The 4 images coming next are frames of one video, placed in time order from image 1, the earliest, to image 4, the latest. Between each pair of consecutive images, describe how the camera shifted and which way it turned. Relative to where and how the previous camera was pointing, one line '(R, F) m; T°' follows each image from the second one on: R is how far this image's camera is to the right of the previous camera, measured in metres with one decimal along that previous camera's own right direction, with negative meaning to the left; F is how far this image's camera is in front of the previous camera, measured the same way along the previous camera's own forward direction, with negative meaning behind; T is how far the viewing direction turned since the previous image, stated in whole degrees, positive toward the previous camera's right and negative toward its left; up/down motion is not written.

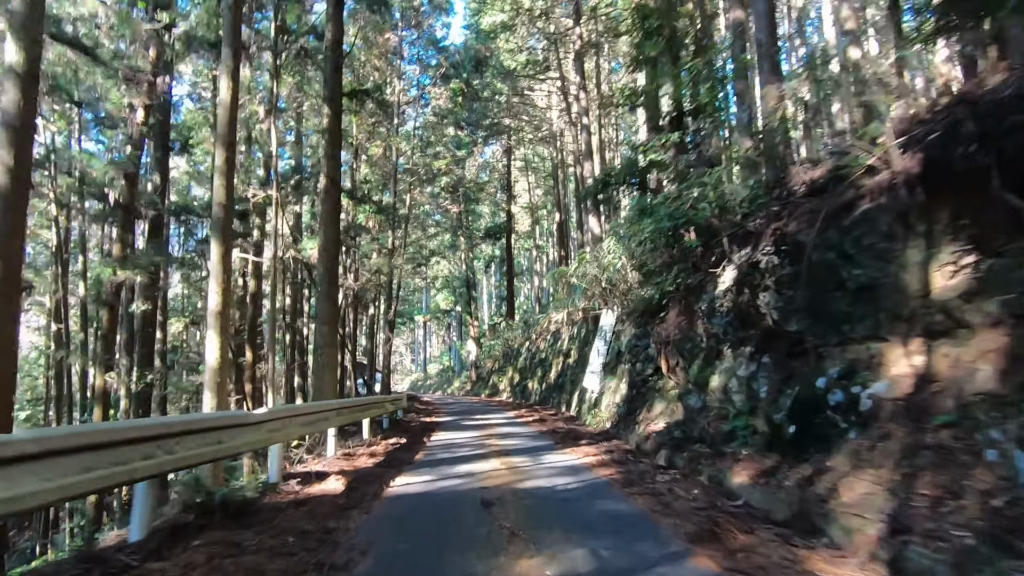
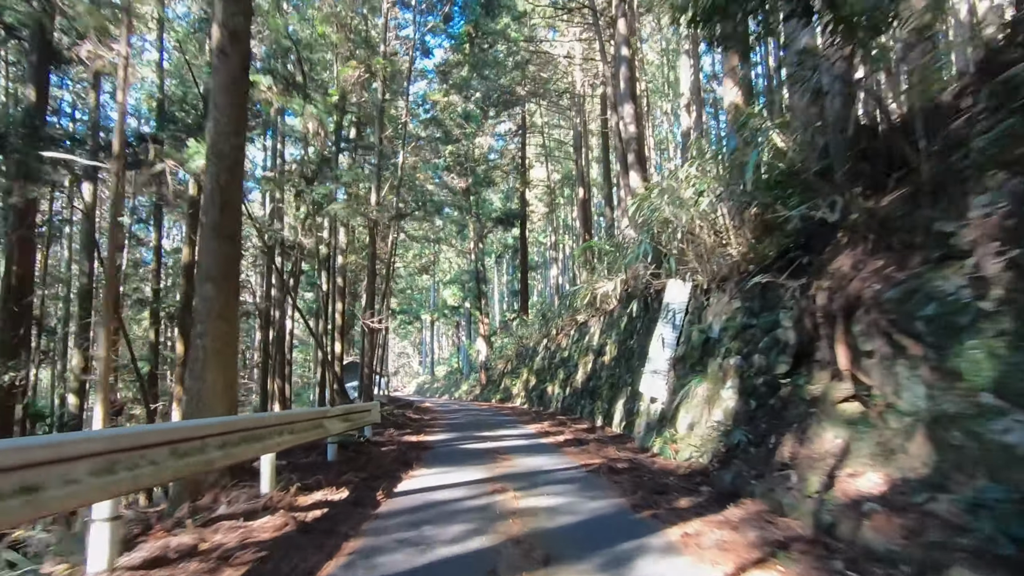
(-0.1, +1.1) m; -1°
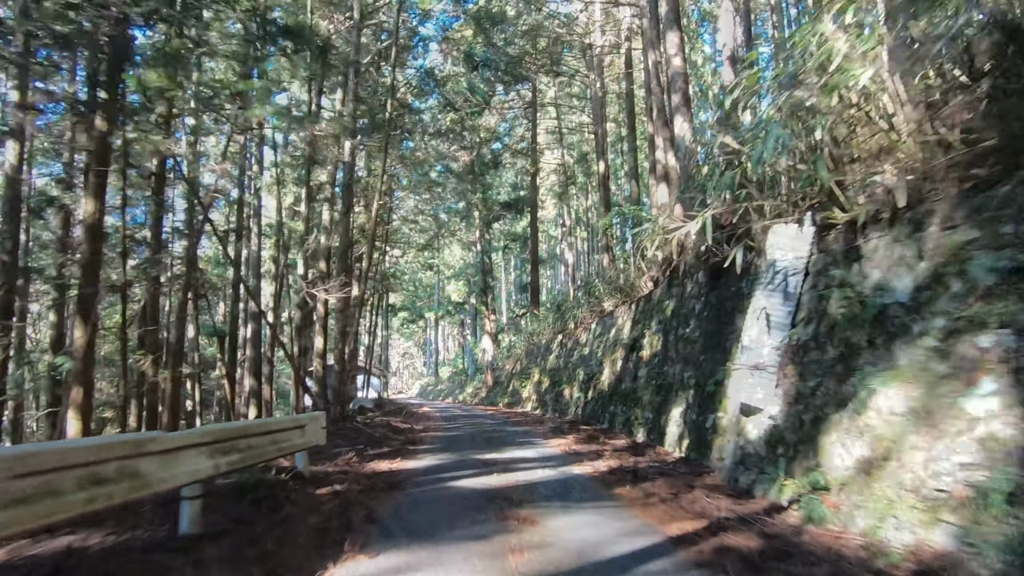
(0.0, +0.8) m; -1°
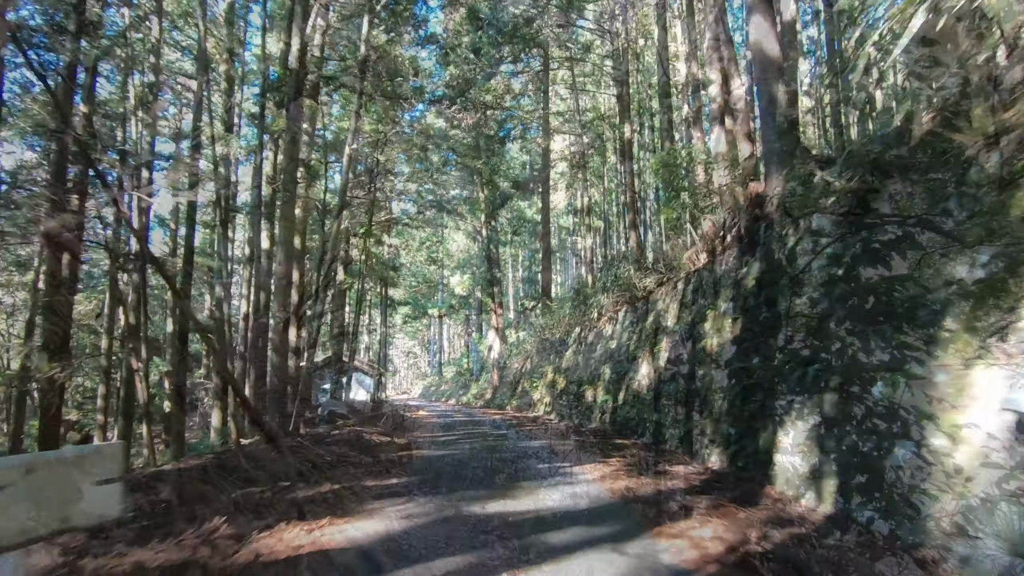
(0.0, +0.8) m; -1°
